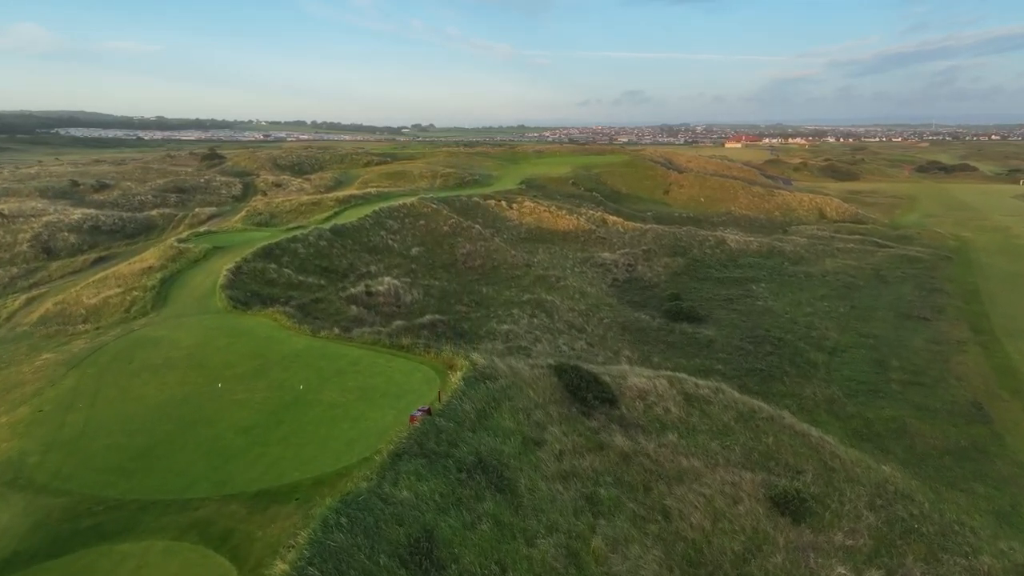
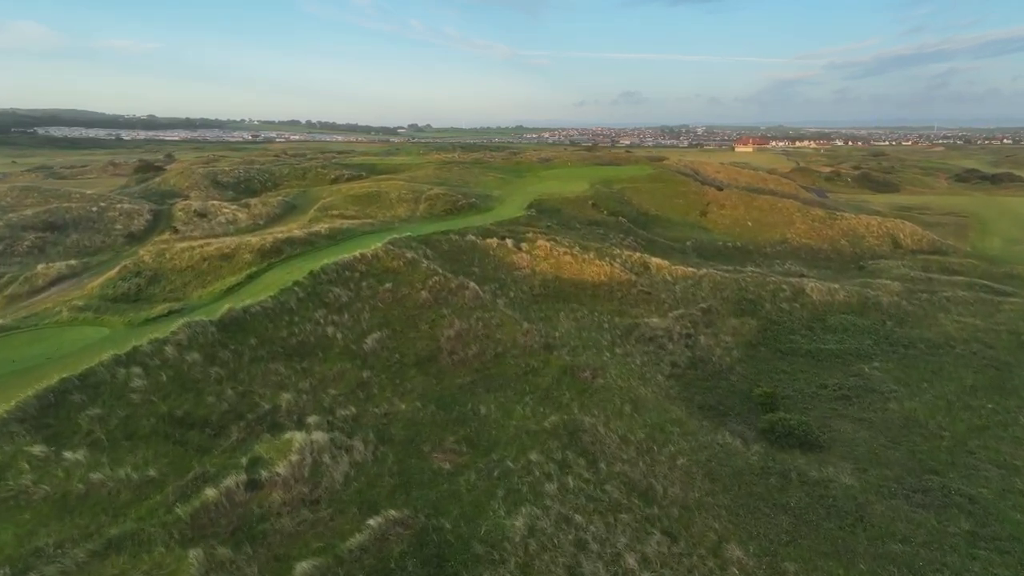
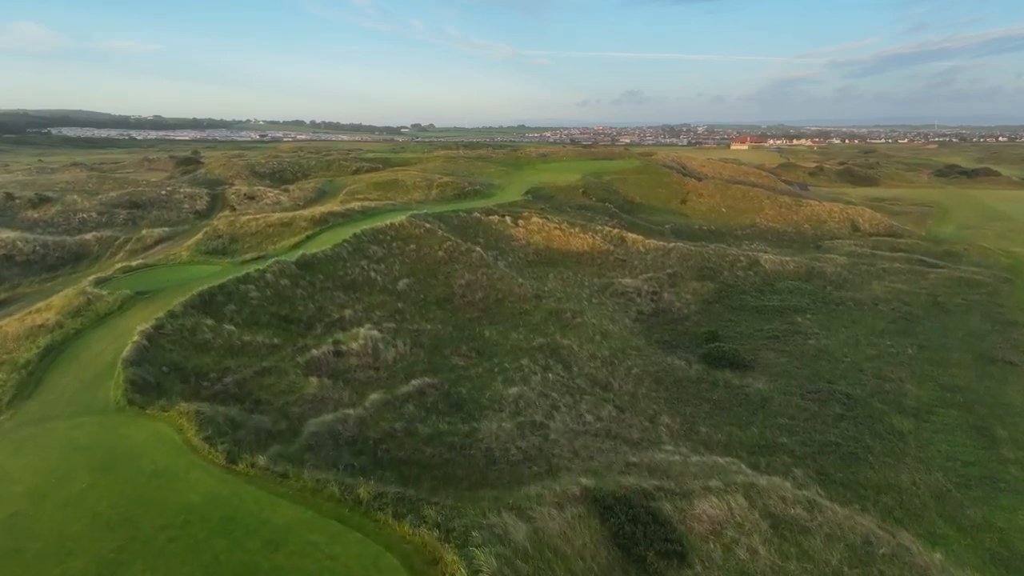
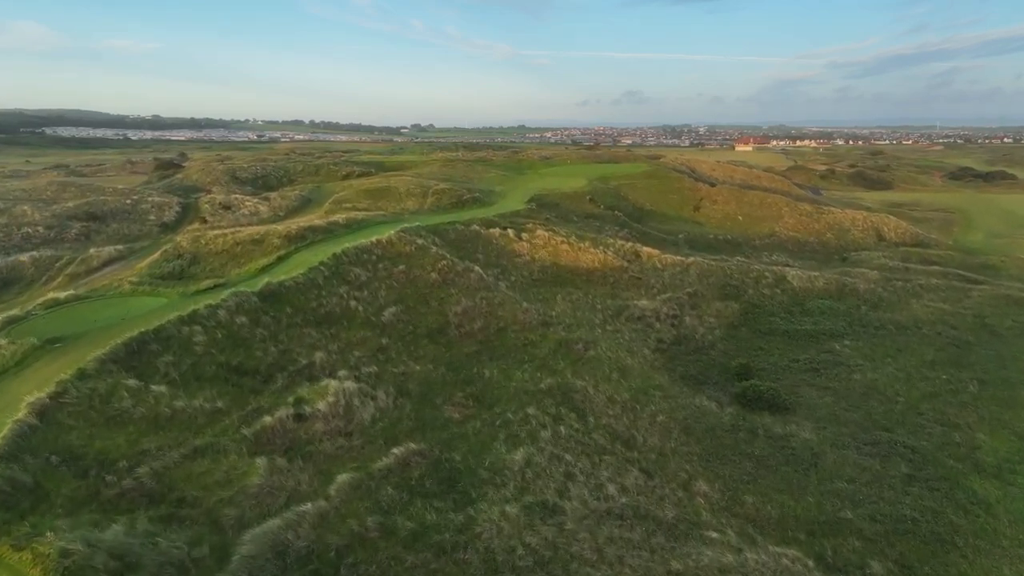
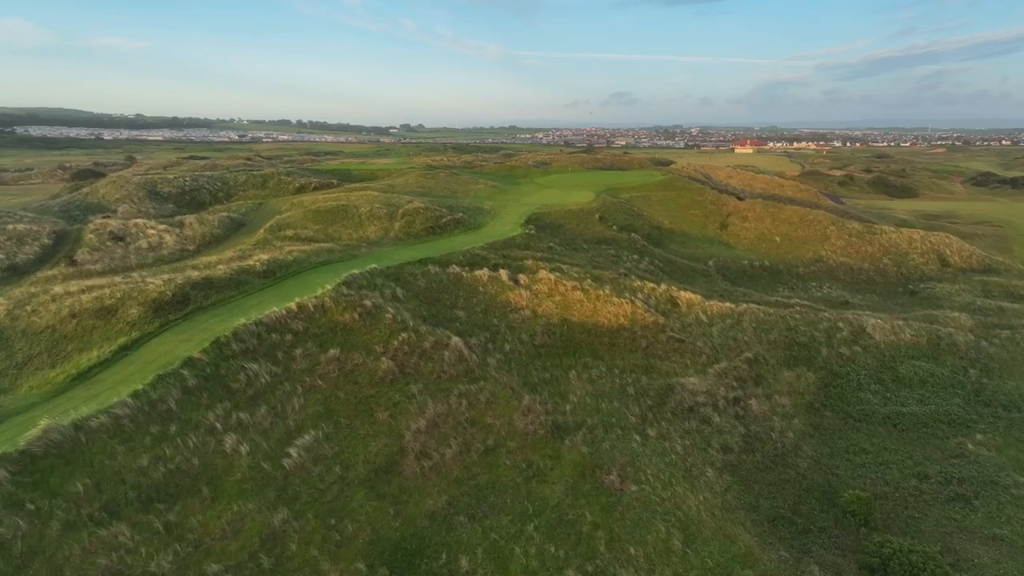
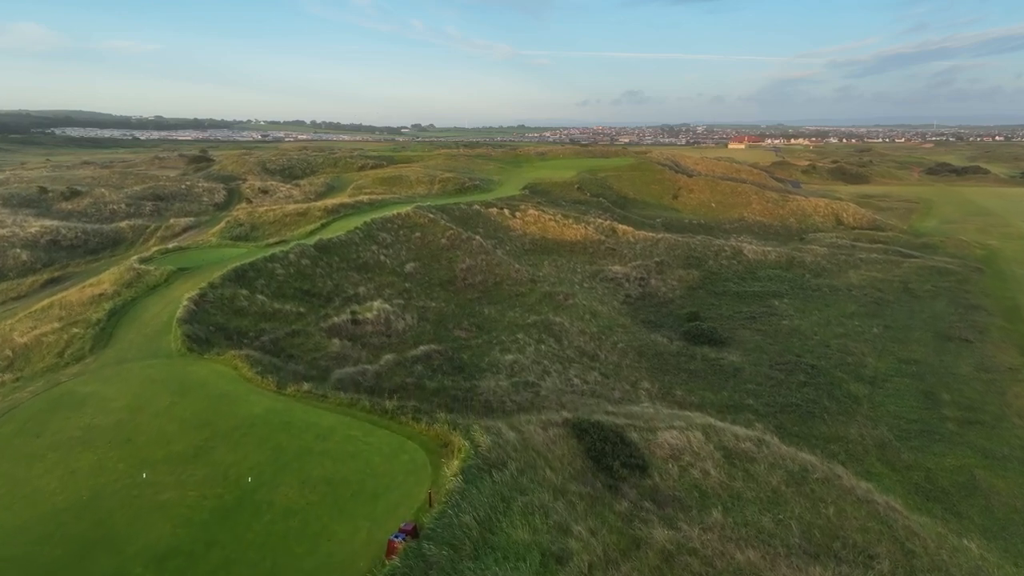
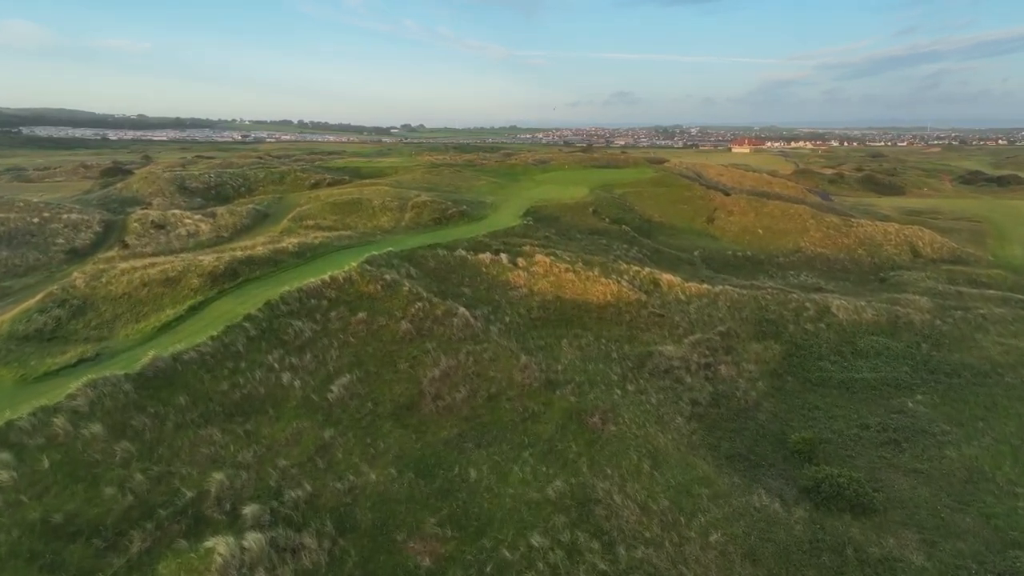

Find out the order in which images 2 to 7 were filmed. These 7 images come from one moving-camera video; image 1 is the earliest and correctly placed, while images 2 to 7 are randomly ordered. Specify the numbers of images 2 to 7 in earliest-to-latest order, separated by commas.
6, 3, 4, 2, 7, 5
